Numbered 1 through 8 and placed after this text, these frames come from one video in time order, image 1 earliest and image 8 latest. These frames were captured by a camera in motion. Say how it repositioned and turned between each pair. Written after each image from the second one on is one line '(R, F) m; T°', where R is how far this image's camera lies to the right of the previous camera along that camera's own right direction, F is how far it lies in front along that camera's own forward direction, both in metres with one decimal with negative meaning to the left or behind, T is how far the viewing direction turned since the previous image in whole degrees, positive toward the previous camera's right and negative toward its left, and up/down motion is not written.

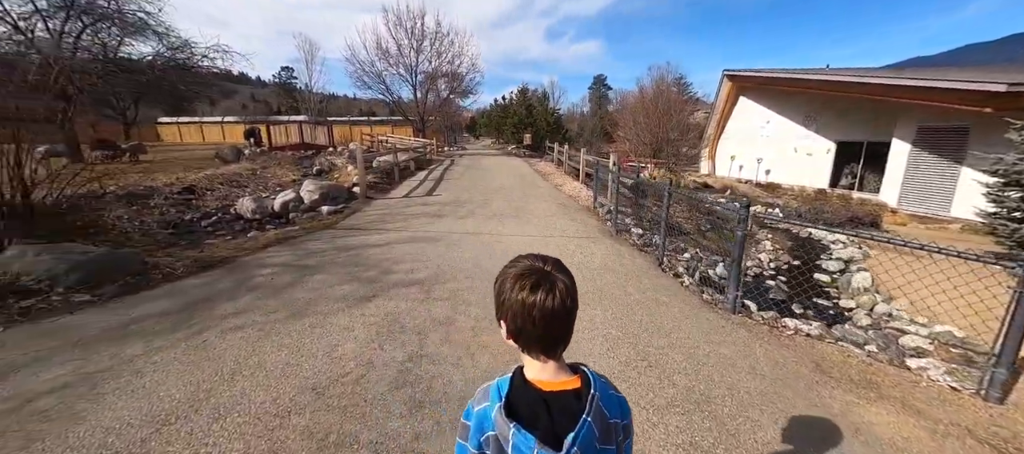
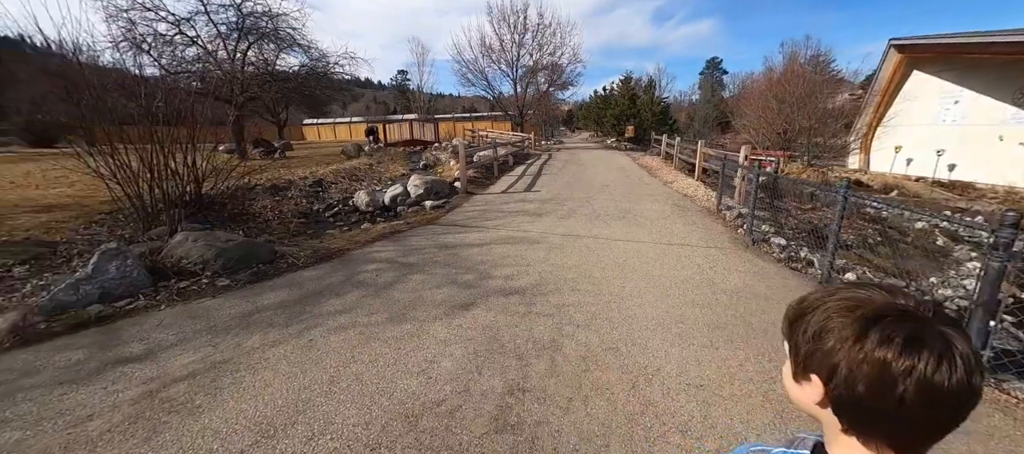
(-0.2, +0.4) m; -14°
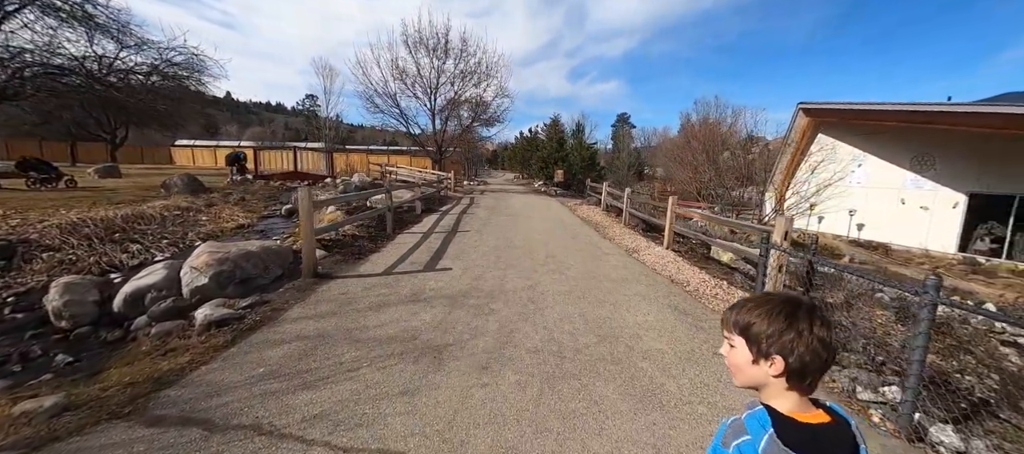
(+0.4, +3.4) m; +11°
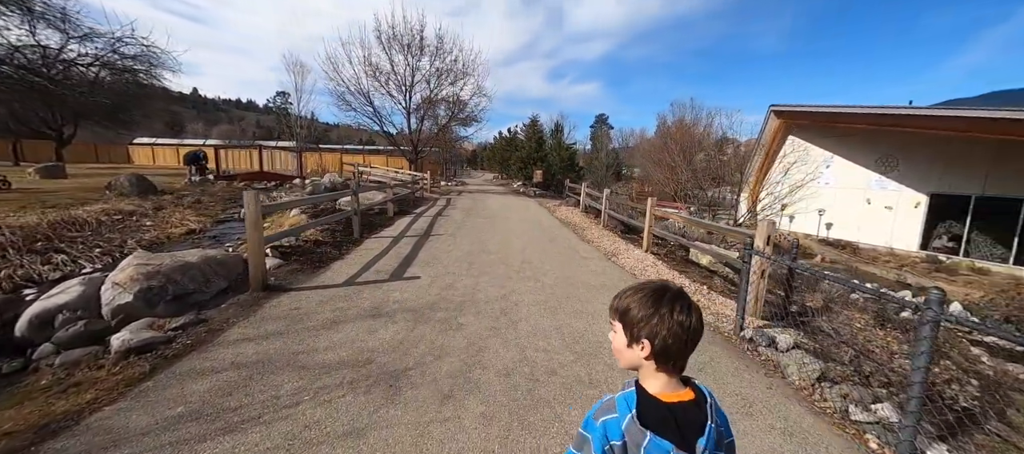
(+0.1, +0.3) m; +3°
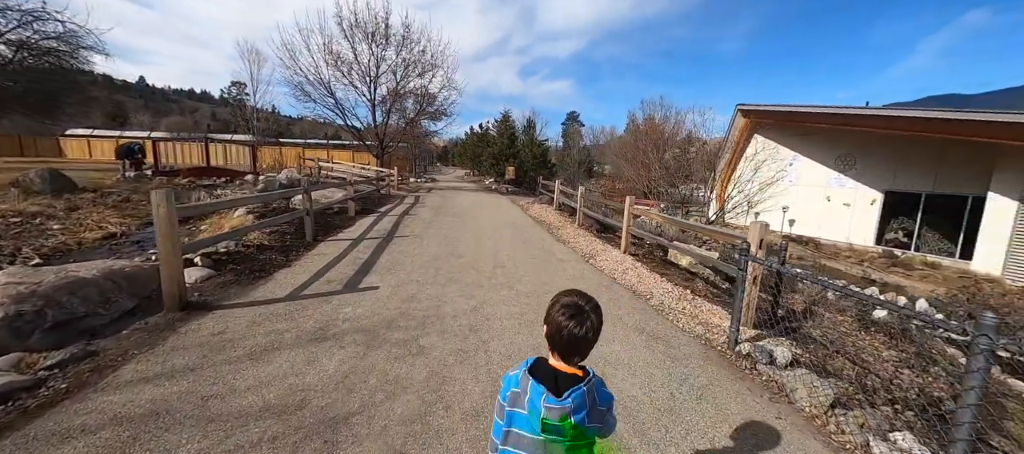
(0.0, +0.5) m; +4°
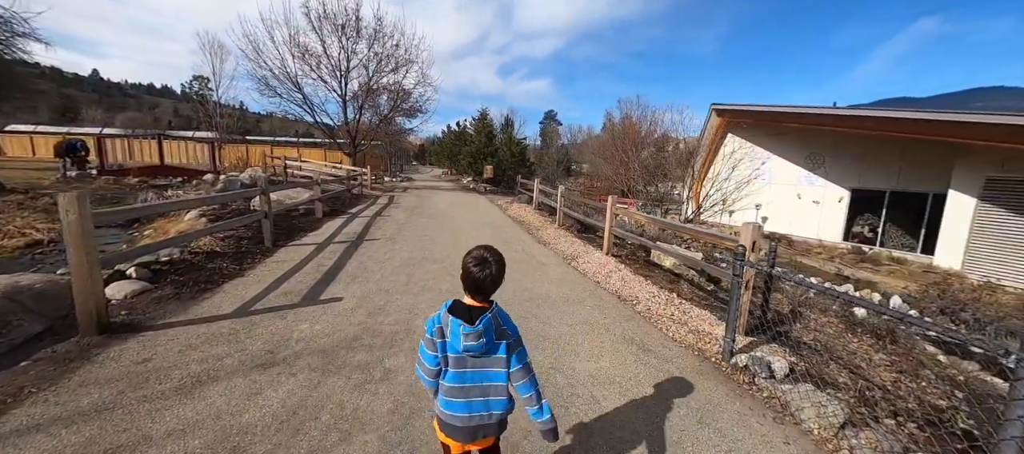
(0.0, +0.4) m; +3°
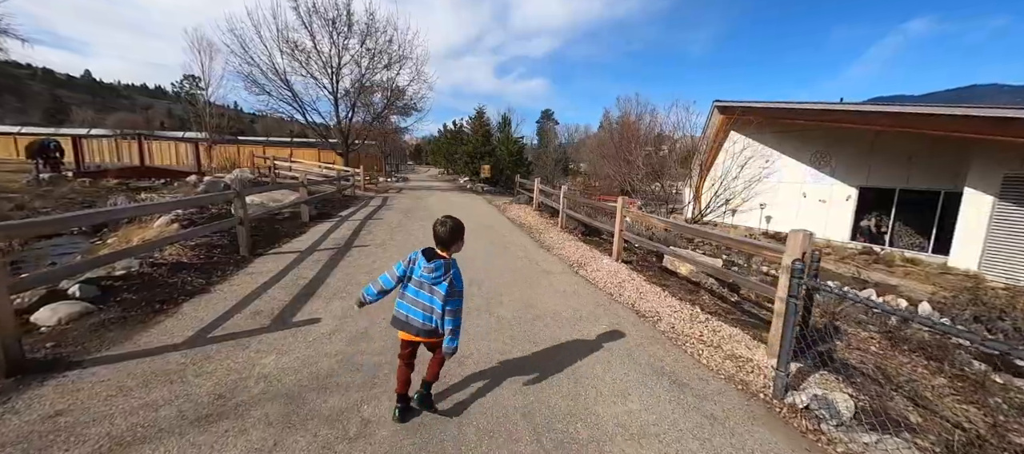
(-0.1, +0.6) m; 0°
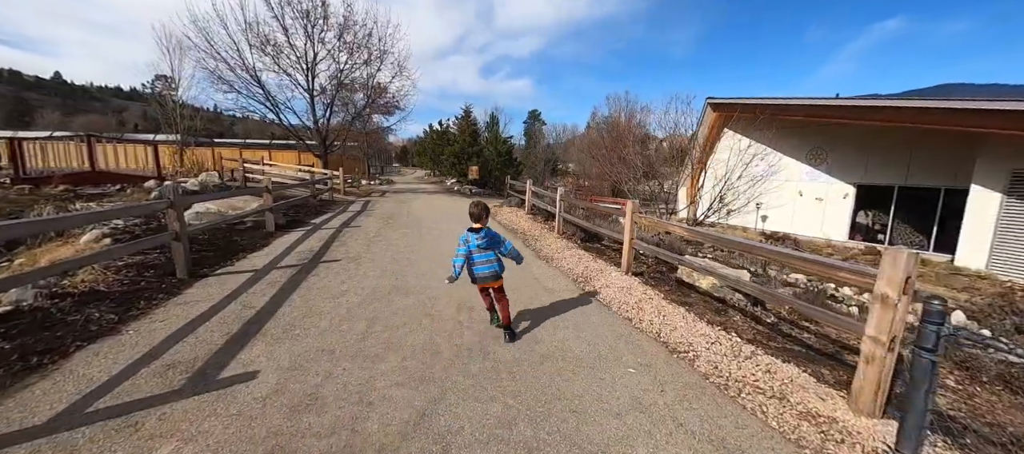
(-0.1, +0.9) m; +2°
